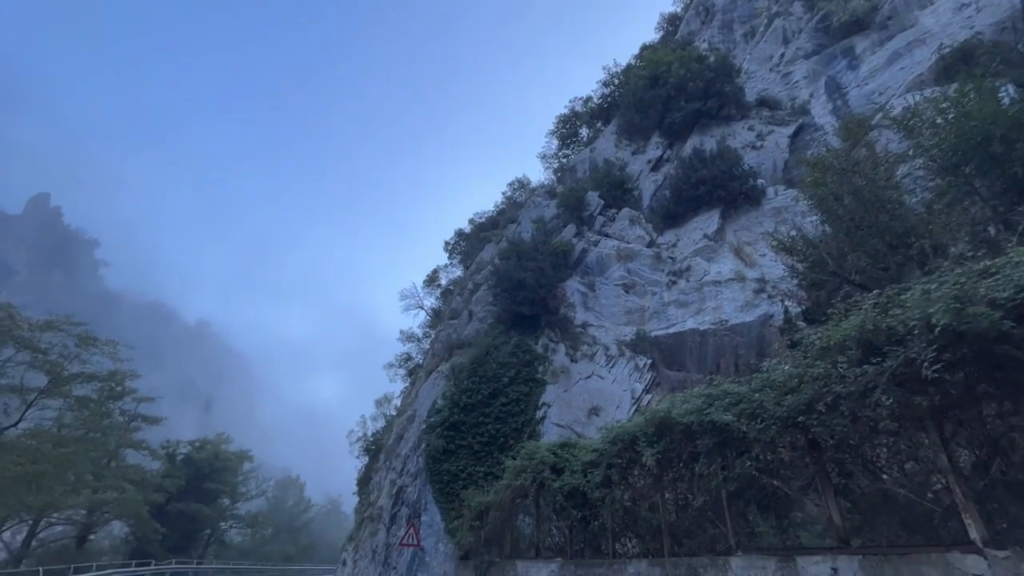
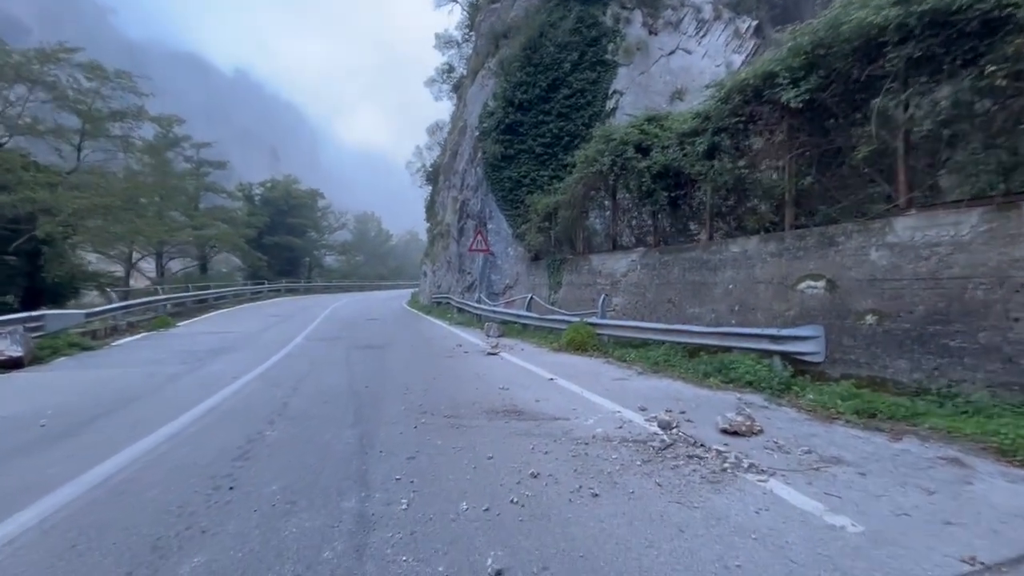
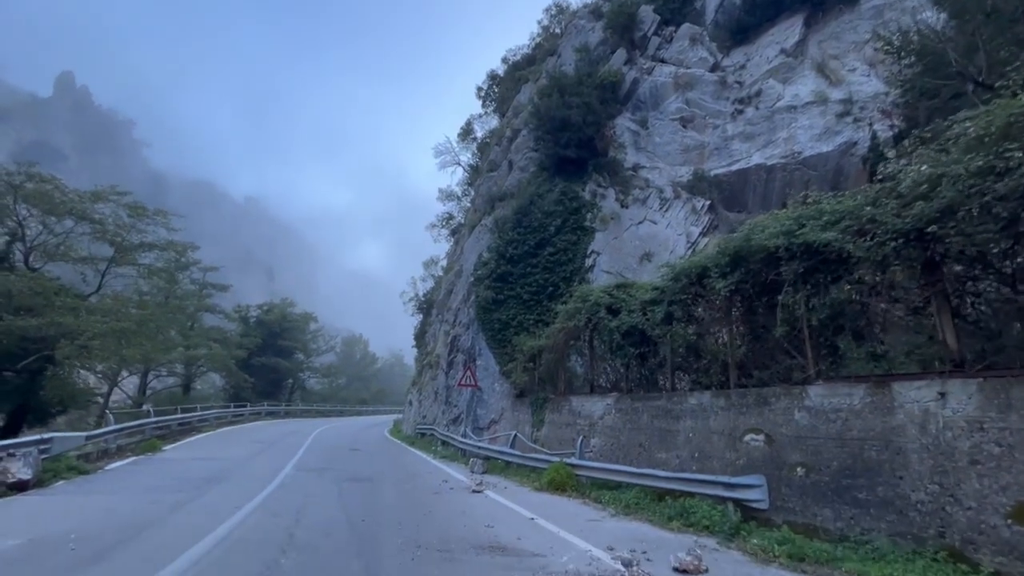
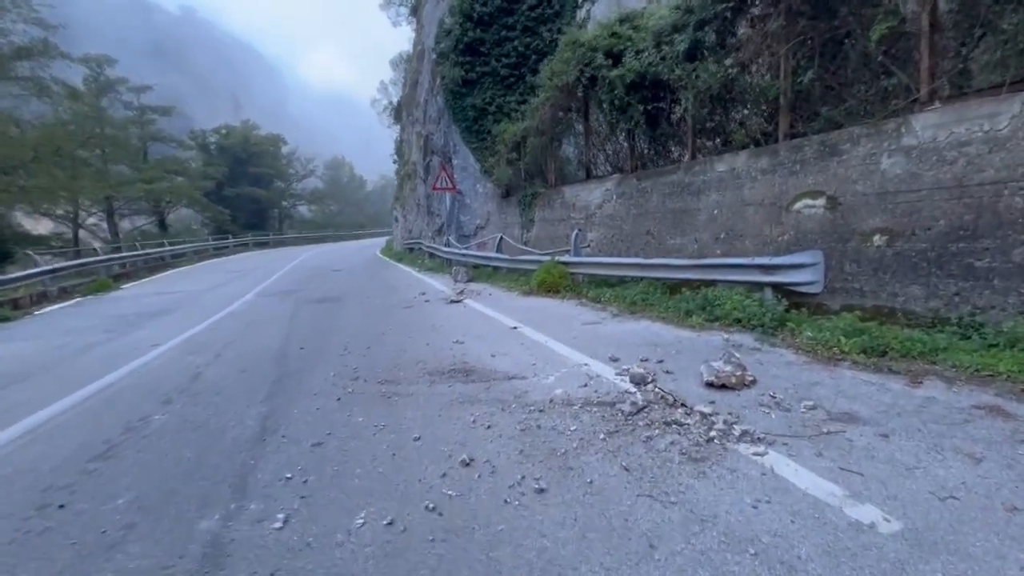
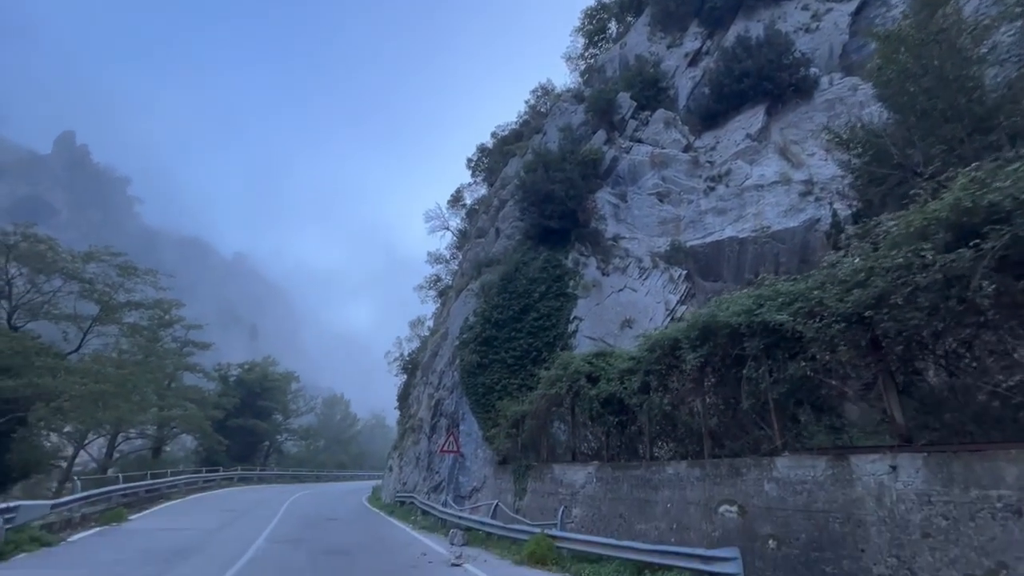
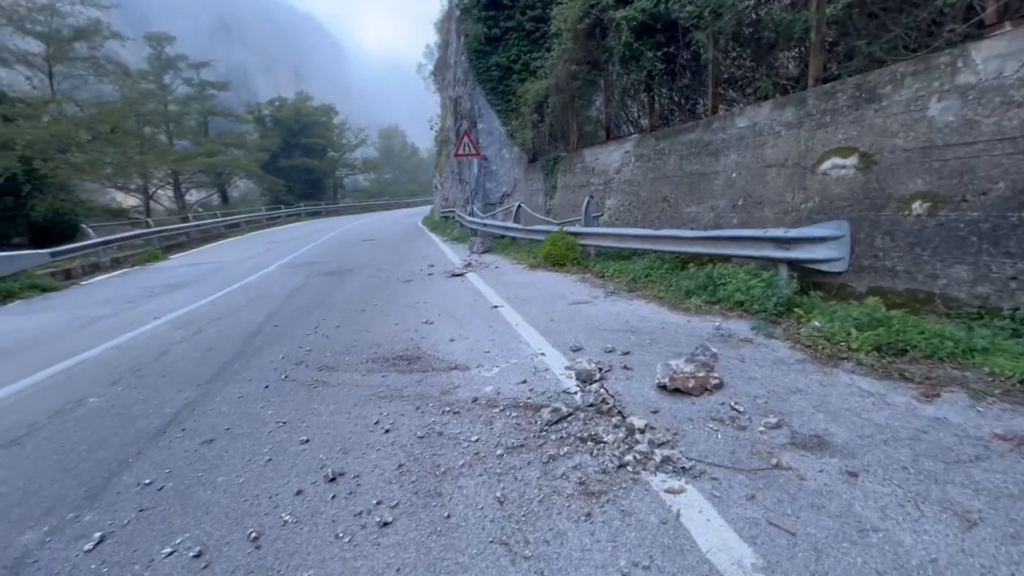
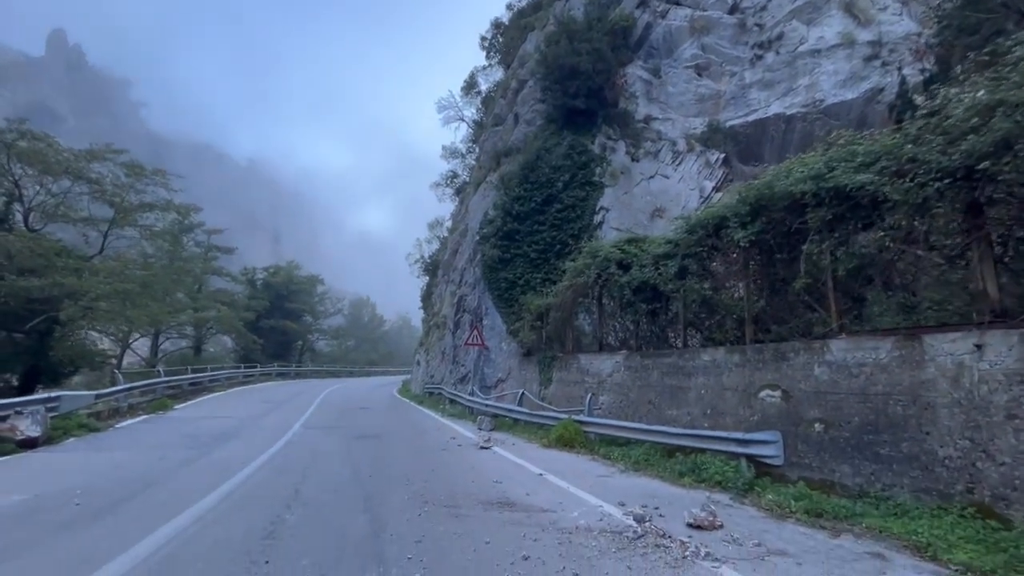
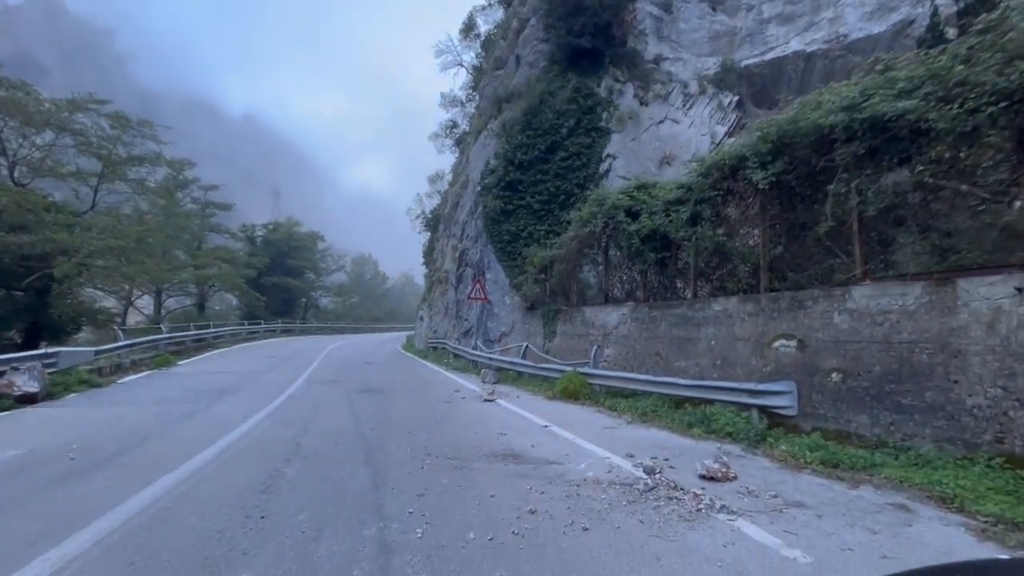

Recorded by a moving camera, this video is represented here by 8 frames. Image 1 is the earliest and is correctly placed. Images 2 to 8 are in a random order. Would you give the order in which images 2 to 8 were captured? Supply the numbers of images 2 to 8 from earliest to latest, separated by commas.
5, 3, 7, 8, 2, 4, 6
